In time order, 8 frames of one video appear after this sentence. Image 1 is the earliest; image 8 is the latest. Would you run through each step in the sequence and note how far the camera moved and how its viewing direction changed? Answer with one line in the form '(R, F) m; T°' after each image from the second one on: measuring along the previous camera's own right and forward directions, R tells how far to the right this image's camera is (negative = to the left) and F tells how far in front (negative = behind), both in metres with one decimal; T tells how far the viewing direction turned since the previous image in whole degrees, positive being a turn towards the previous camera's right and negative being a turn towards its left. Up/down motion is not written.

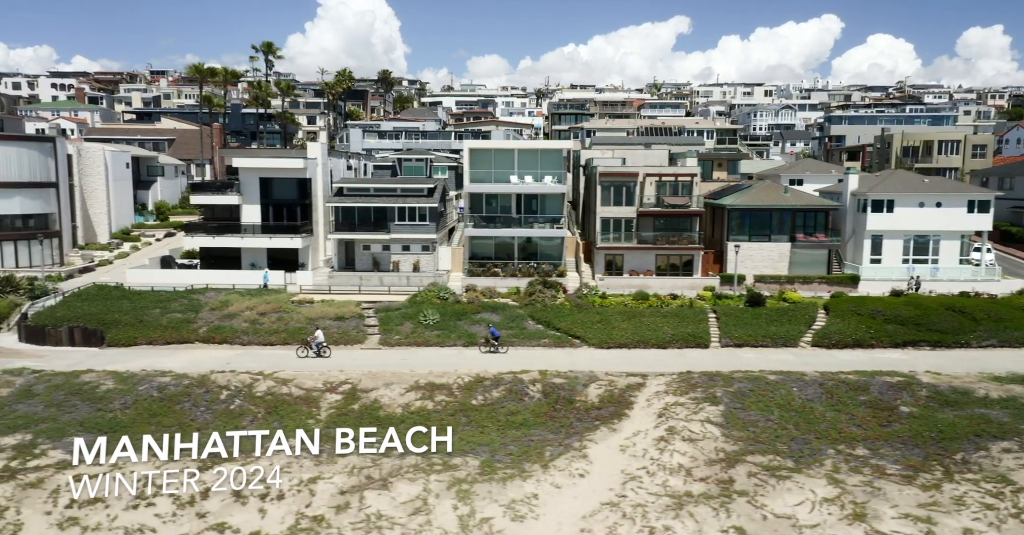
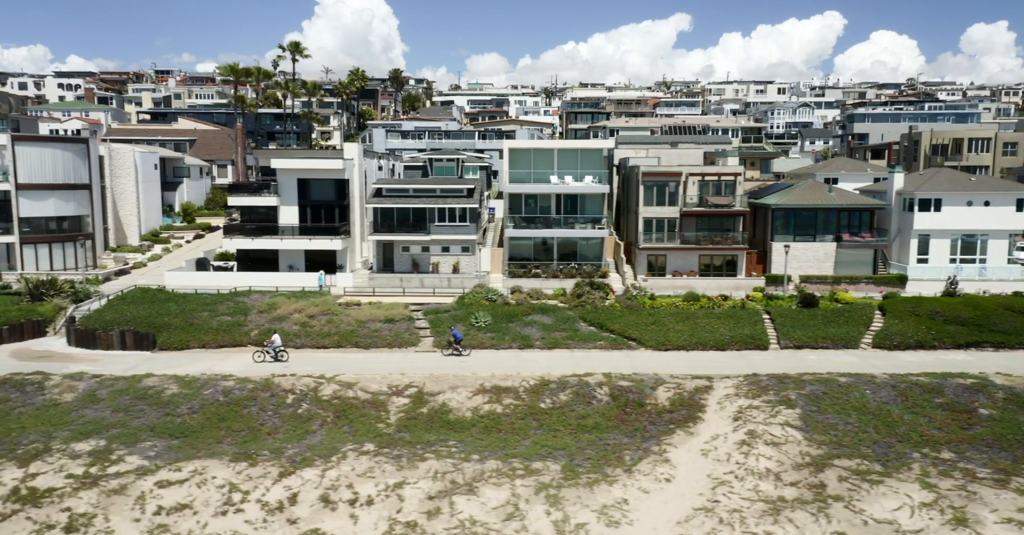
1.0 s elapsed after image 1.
(-2.1, +0.1) m; 0°
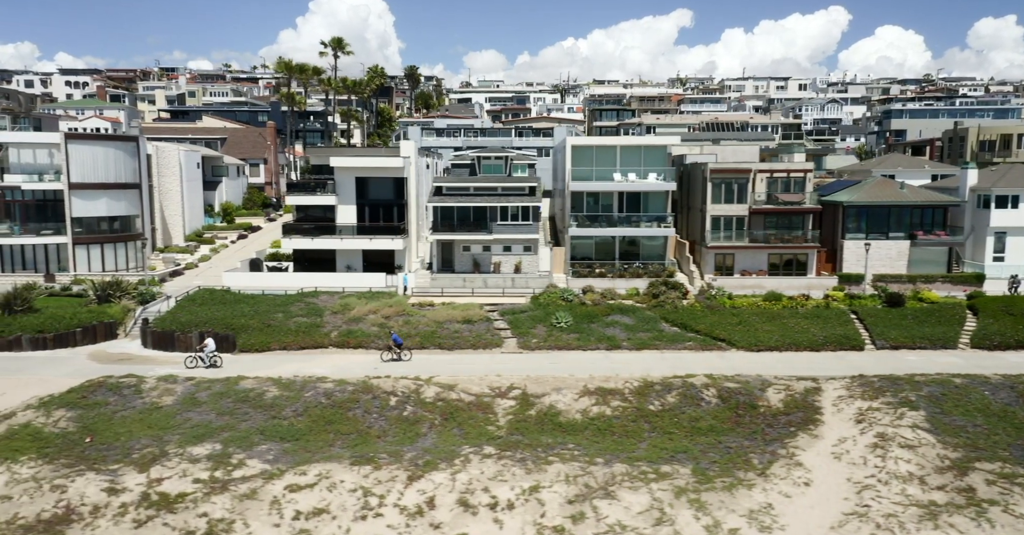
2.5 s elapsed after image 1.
(-3.4, +0.2) m; 0°
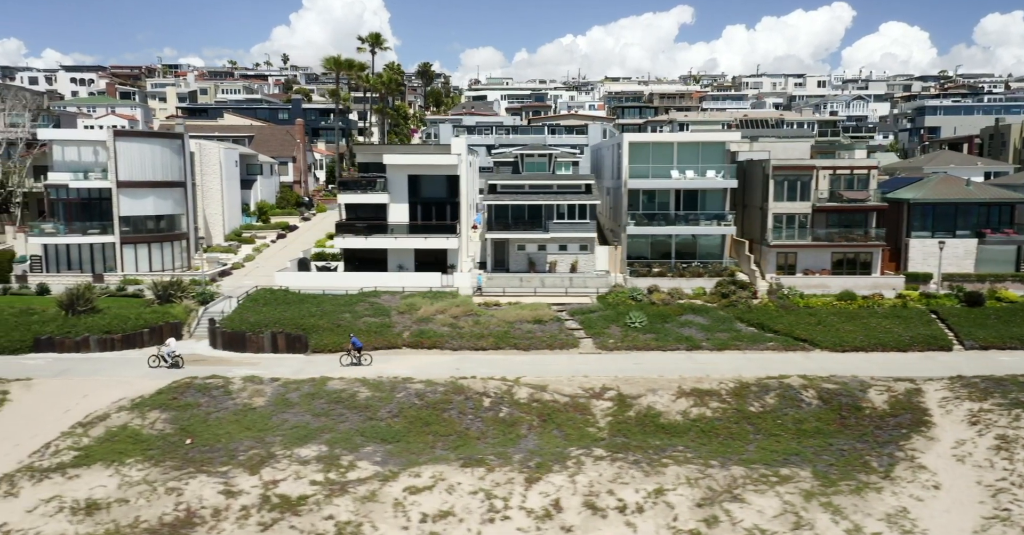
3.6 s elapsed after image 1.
(-3.1, +0.2) m; 0°
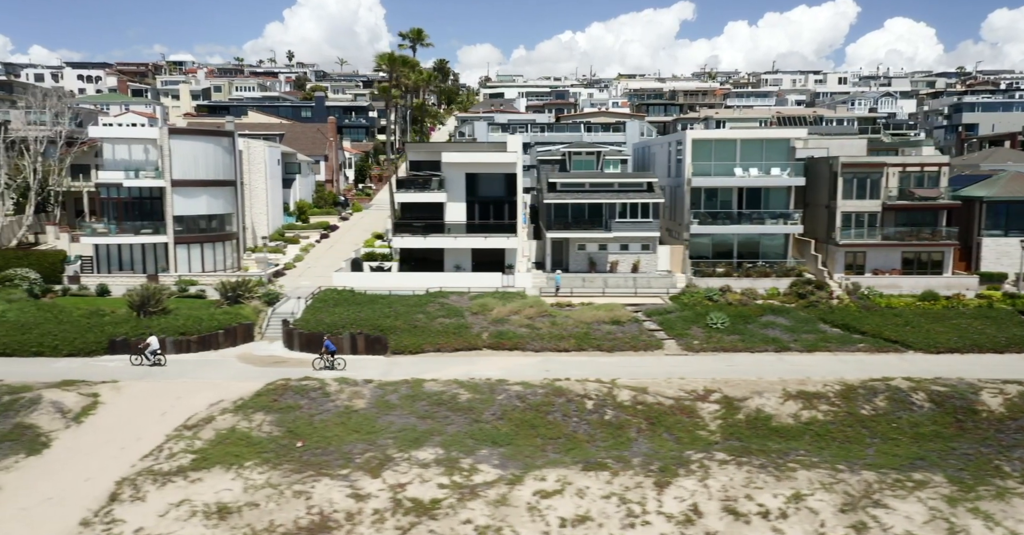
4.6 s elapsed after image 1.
(-3.3, +0.2) m; 0°
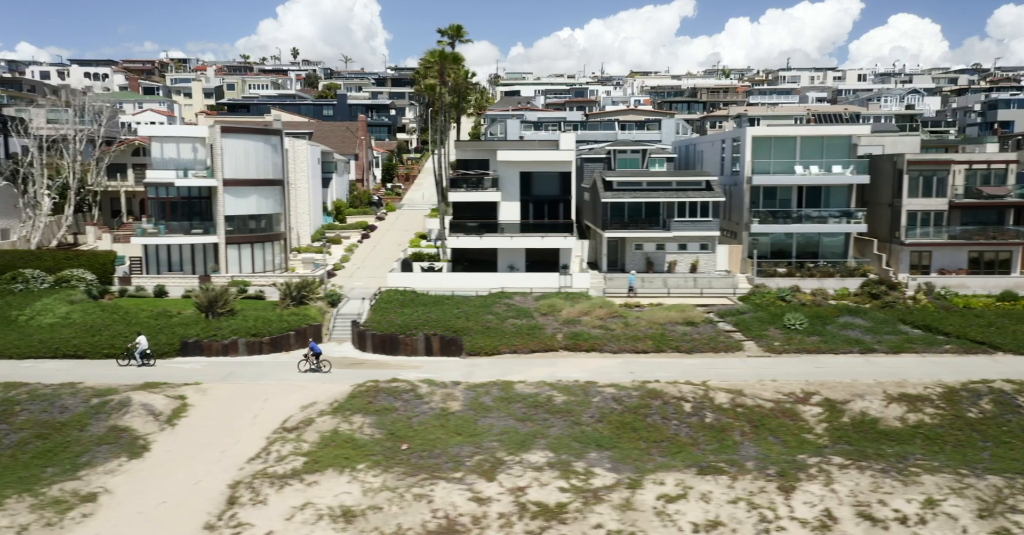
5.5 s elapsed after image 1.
(-3.1, +0.2) m; 0°
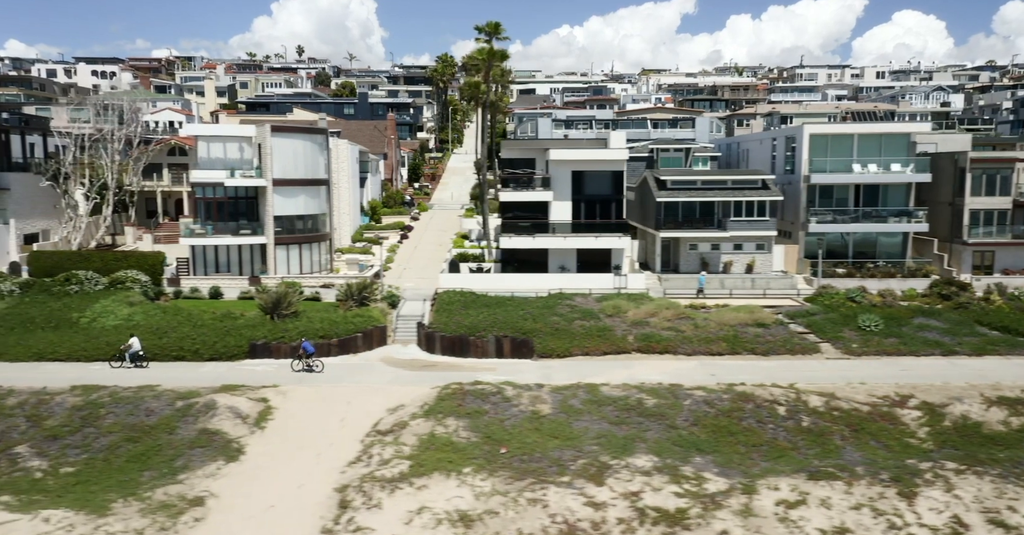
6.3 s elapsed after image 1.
(-2.9, +0.1) m; 0°
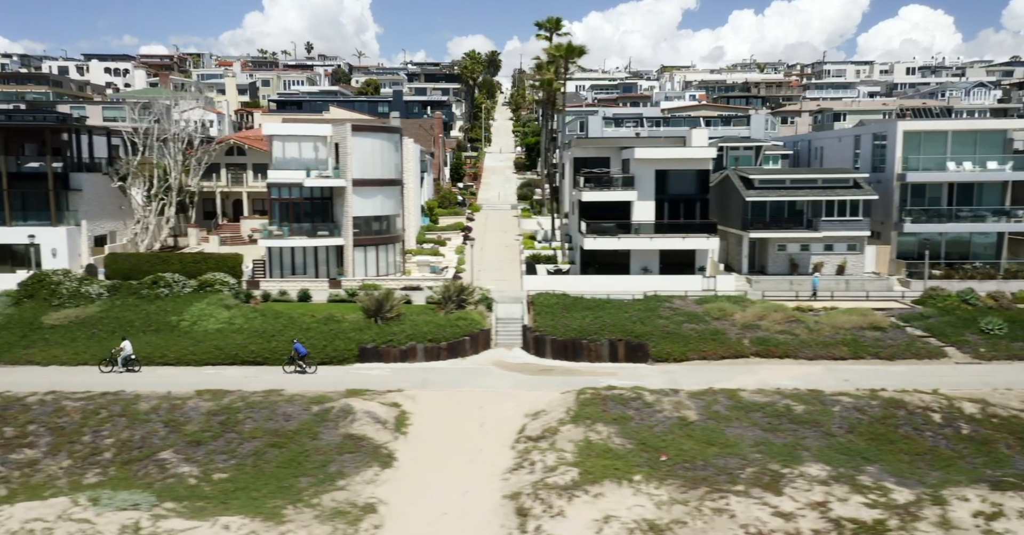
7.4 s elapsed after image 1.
(-4.7, +0.2) m; -1°
